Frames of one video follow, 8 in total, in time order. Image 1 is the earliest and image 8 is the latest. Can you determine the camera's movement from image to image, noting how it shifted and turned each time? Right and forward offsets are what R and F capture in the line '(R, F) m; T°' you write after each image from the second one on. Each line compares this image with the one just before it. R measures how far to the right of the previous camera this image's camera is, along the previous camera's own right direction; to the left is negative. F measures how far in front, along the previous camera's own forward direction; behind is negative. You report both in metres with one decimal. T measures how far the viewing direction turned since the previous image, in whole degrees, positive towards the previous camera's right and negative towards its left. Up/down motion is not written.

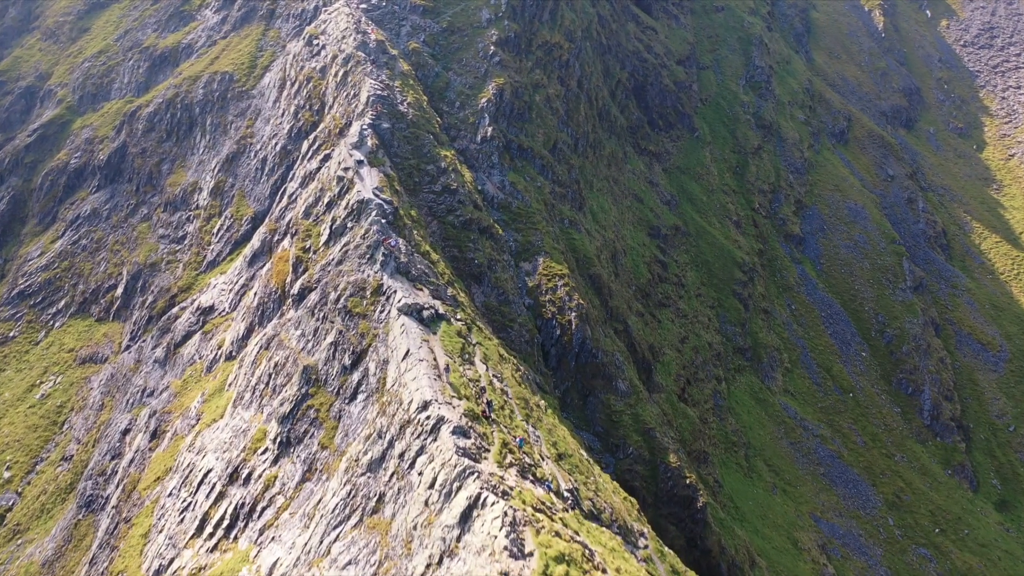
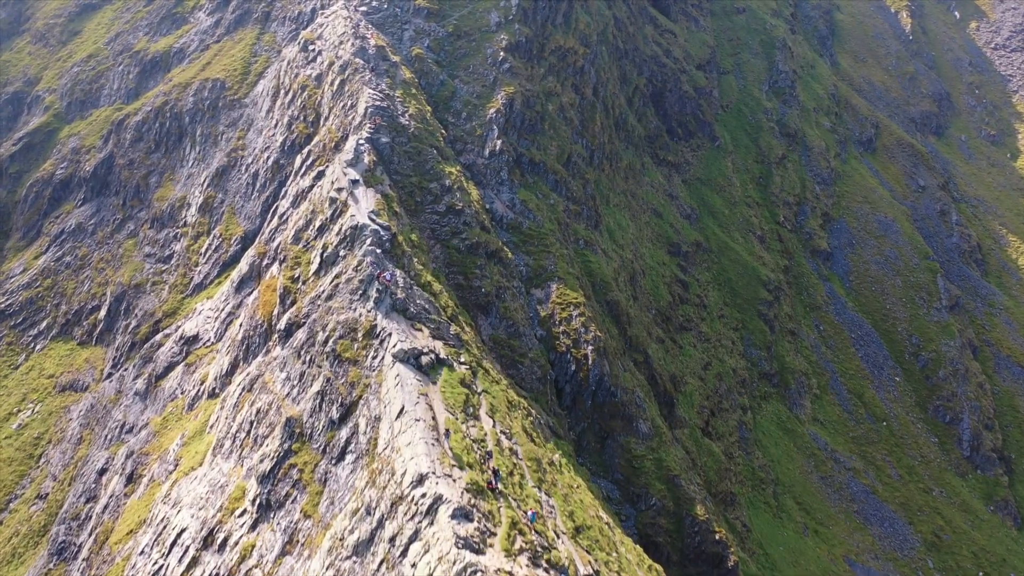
(-0.1, +7.8) m; -1°
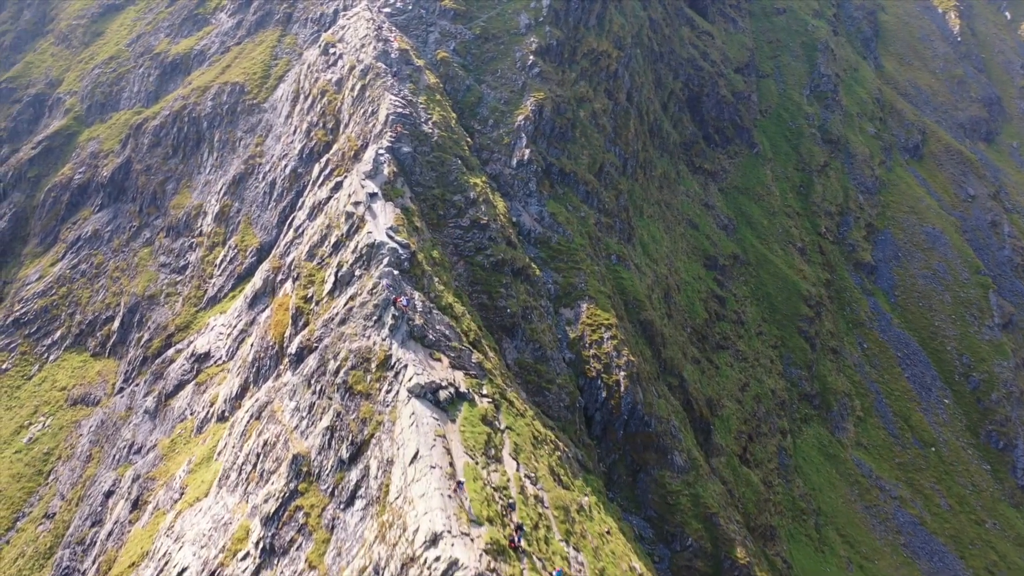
(0.0, +5.0) m; -2°
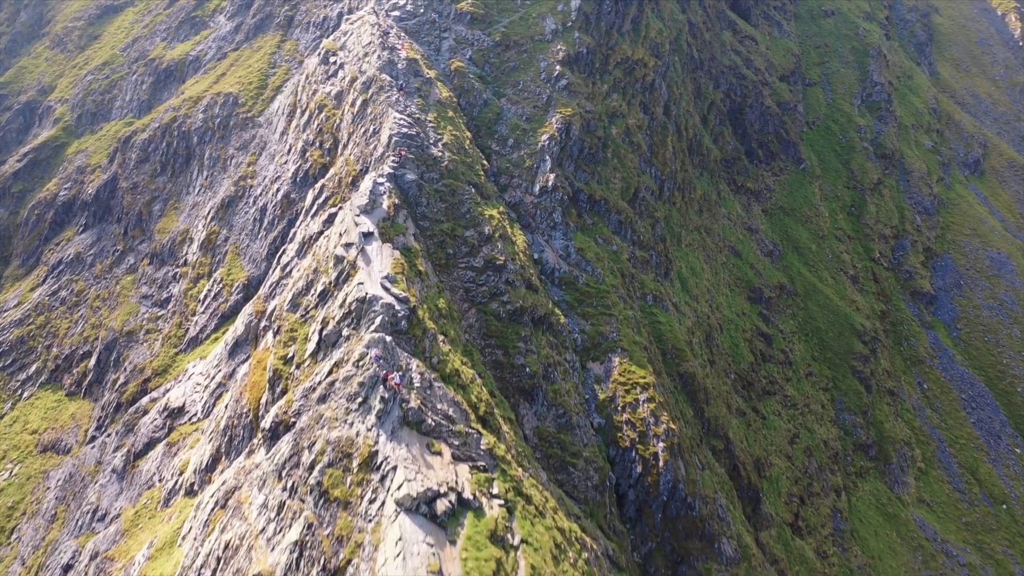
(+0.2, +11.2) m; -2°
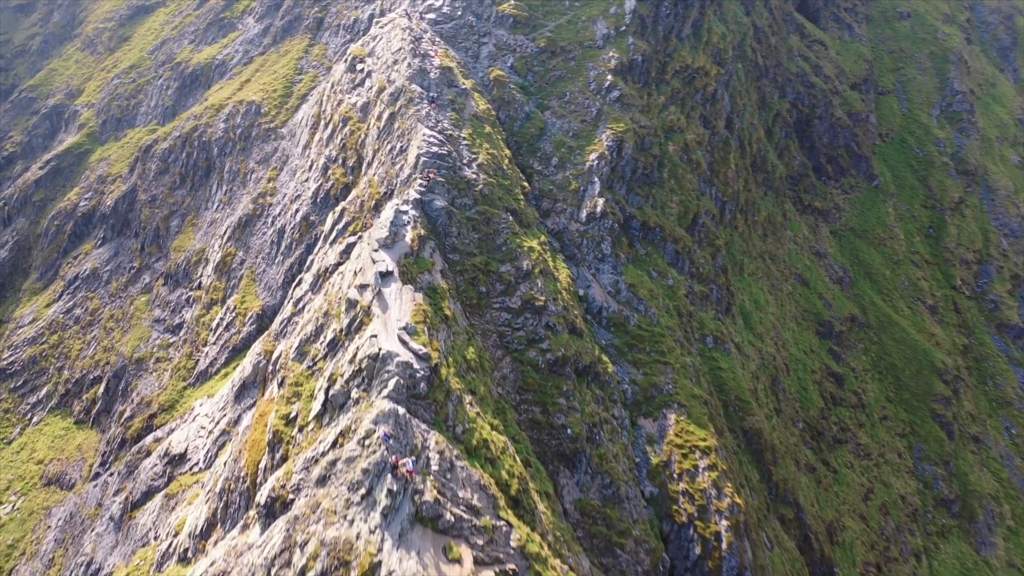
(+0.1, +8.6) m; -3°
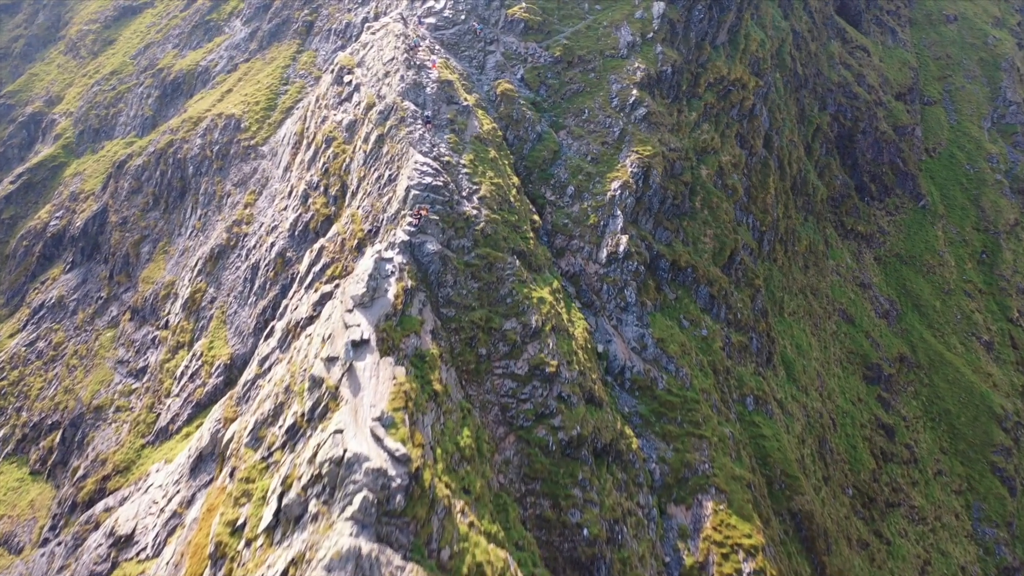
(+0.4, +9.8) m; -1°
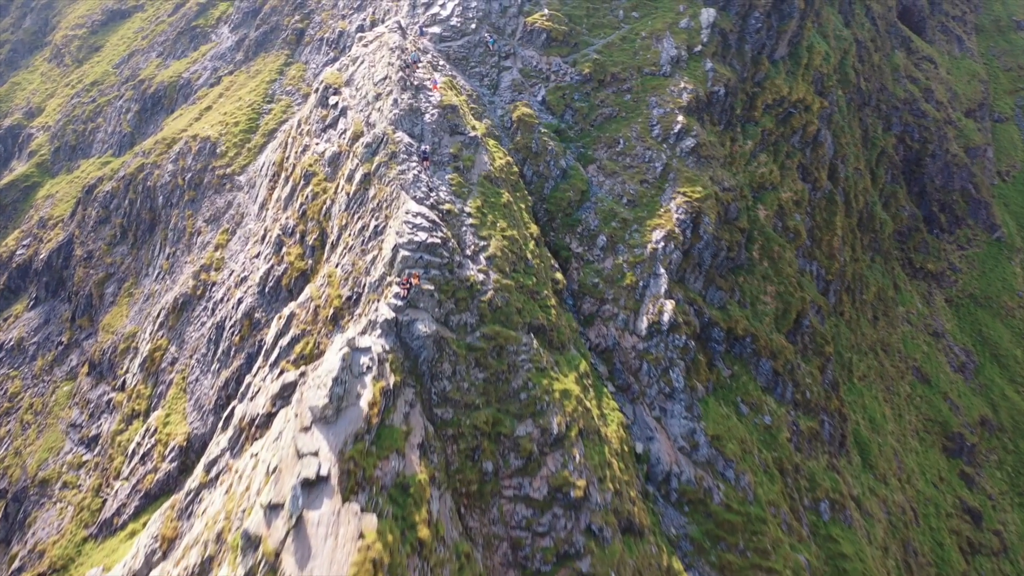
(+0.2, +11.3) m; -1°
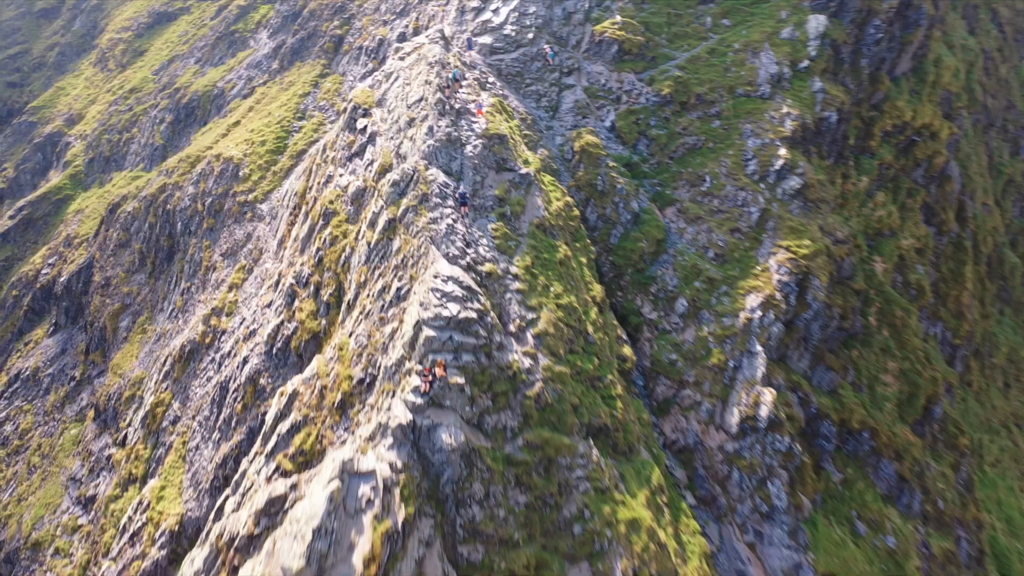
(+0.2, +9.2) m; -4°
